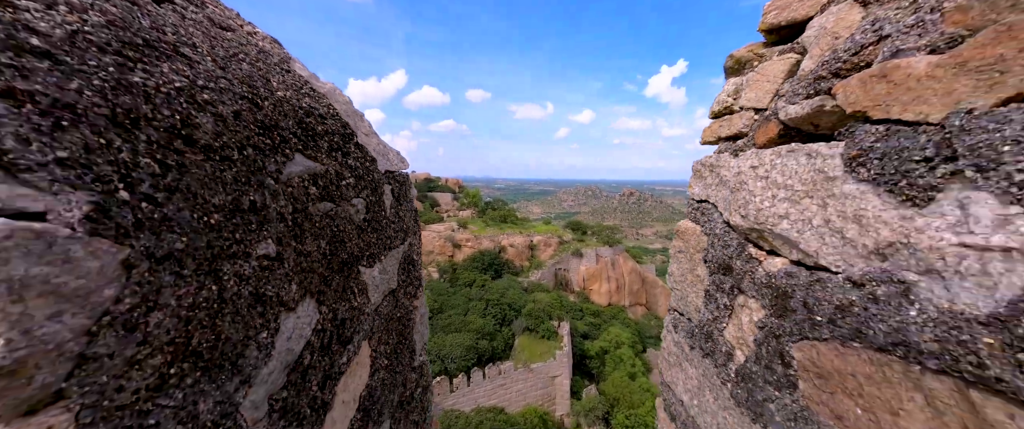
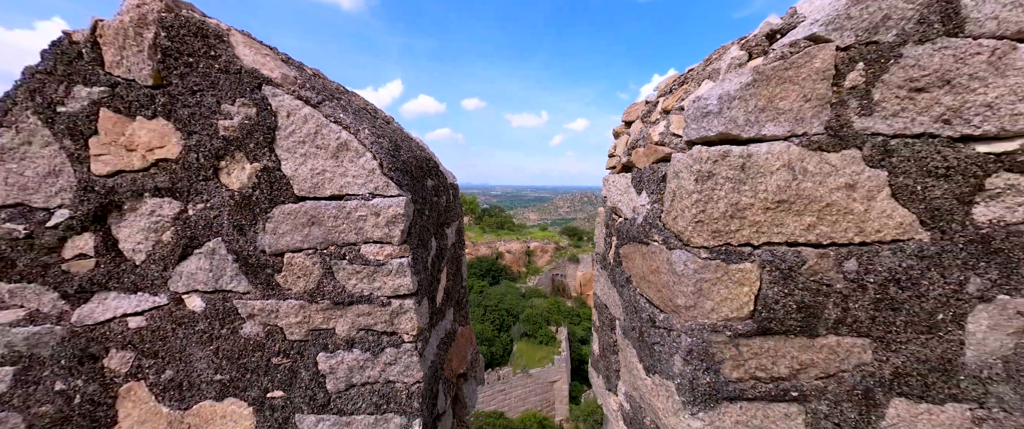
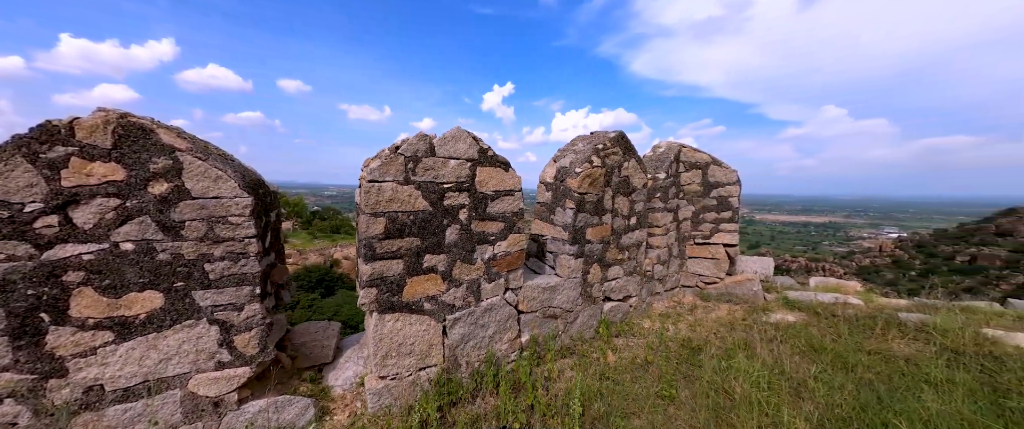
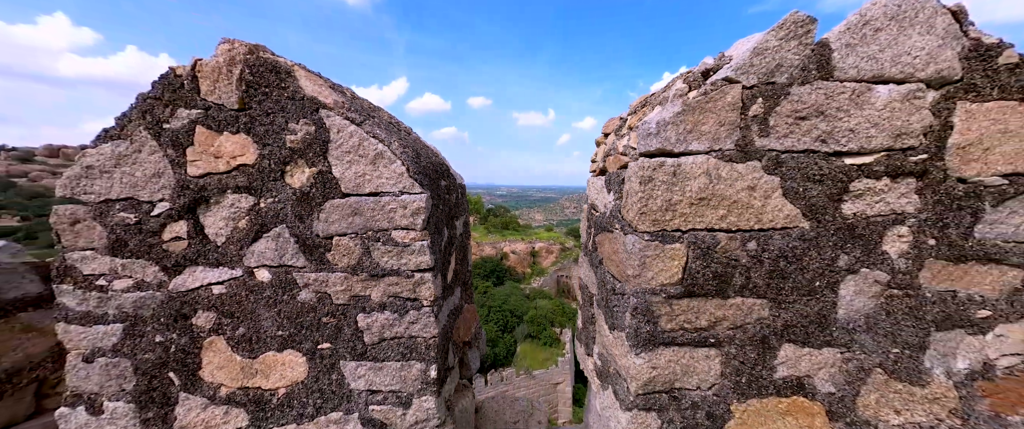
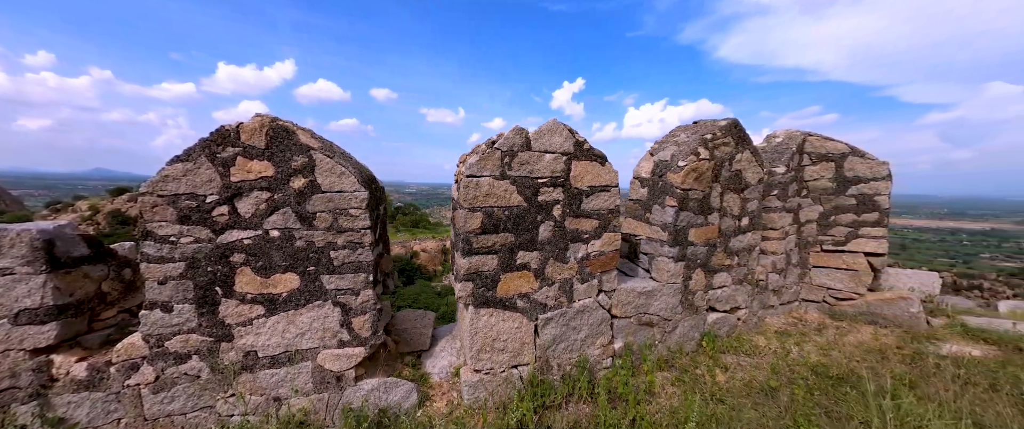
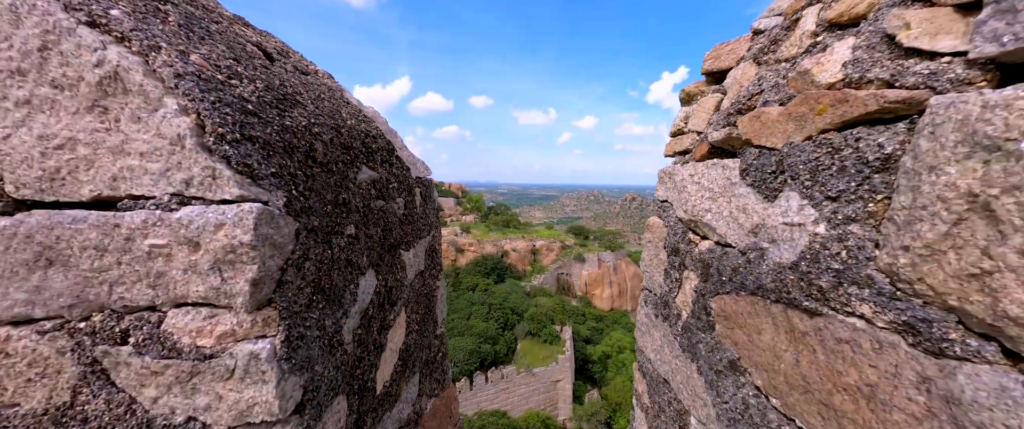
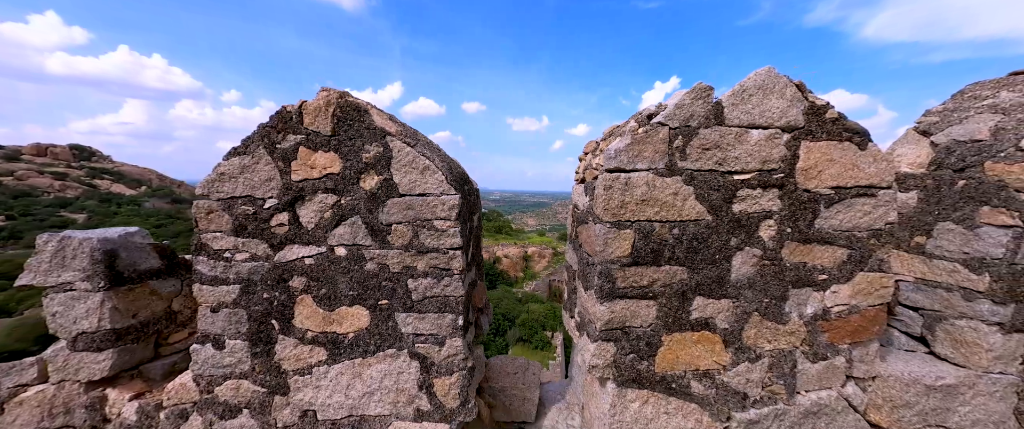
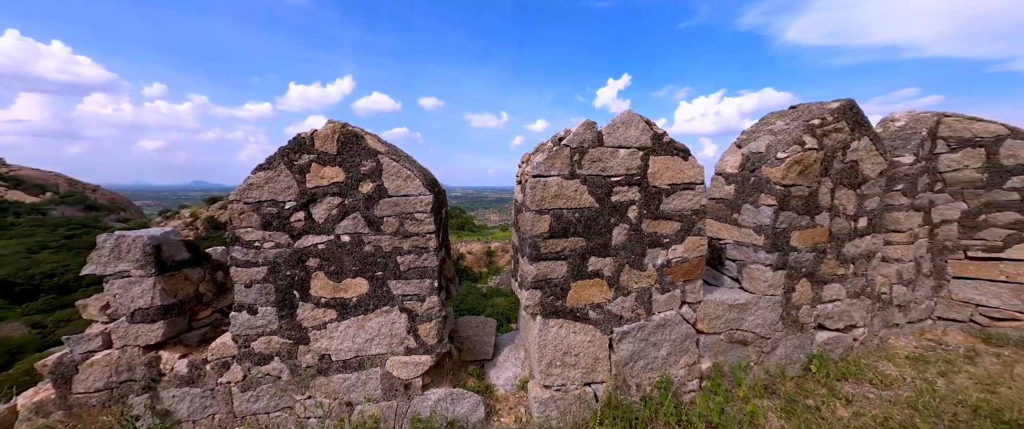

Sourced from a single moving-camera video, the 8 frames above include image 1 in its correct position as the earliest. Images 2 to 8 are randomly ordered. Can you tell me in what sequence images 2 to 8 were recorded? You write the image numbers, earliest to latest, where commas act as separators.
6, 2, 4, 7, 8, 5, 3
